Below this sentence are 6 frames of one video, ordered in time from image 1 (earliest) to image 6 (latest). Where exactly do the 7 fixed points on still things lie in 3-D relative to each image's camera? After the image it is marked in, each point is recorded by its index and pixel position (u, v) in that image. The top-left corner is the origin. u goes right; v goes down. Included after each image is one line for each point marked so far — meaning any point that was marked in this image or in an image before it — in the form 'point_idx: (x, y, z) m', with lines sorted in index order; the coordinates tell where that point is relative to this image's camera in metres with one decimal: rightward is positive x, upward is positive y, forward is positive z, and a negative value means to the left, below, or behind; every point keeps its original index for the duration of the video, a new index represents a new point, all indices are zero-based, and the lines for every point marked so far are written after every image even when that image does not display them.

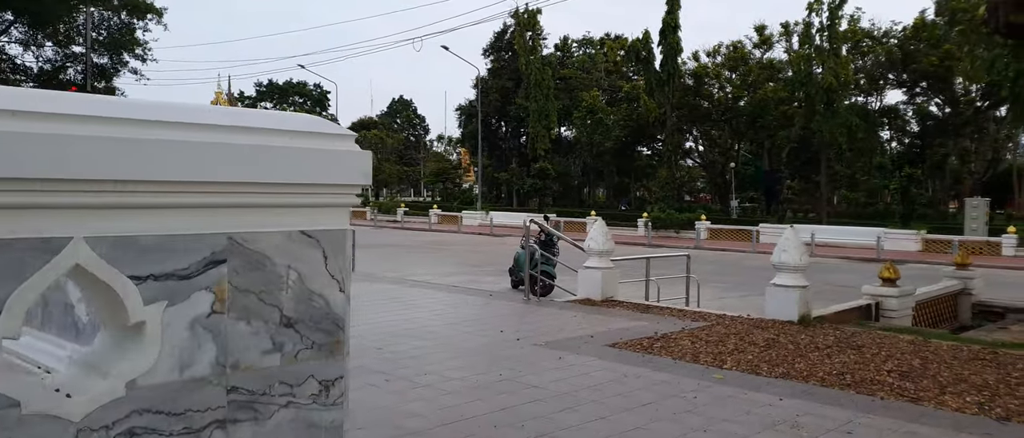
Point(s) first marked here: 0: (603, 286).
0: (+1.0, -0.8, +9.2) m
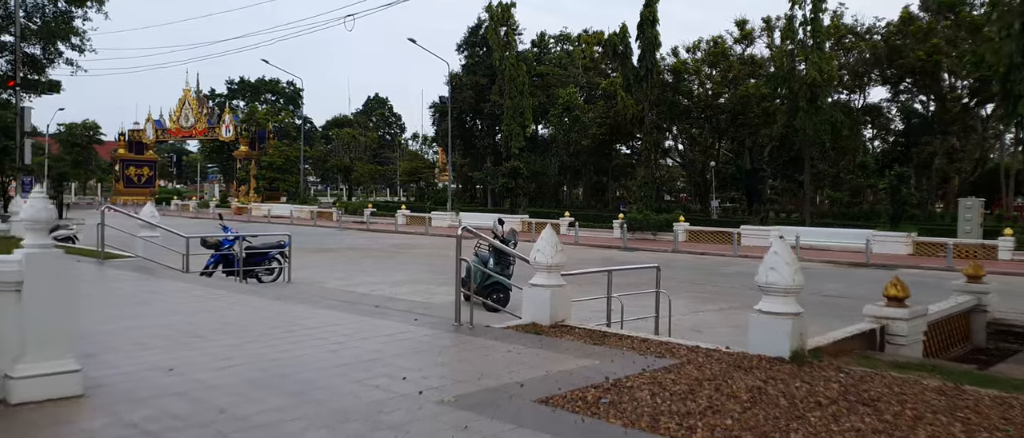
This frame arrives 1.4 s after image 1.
0: (+0.4, -0.8, +7.5) m
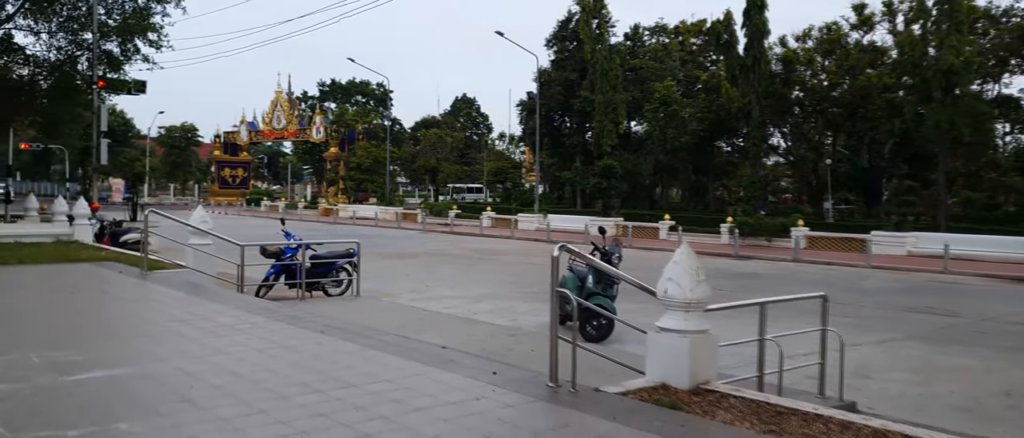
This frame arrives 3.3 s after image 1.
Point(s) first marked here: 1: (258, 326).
0: (+1.2, -0.9, +5.2) m
1: (-2.3, -1.0, +7.3) m
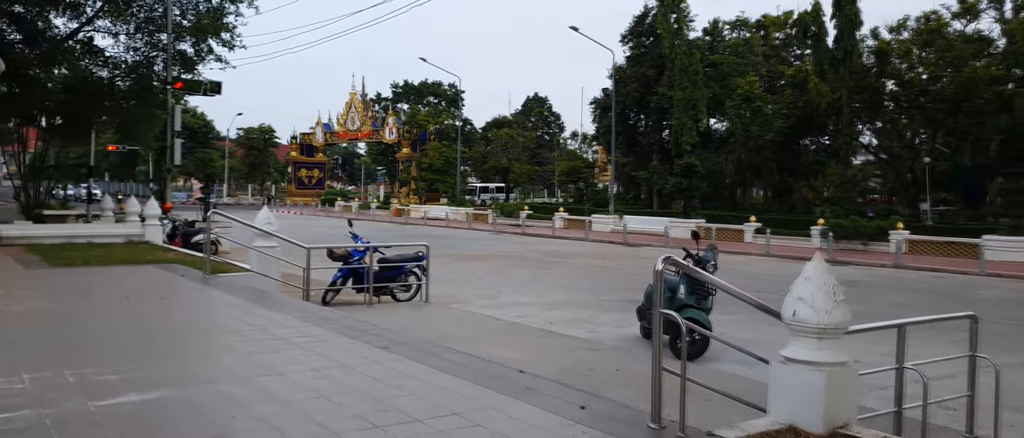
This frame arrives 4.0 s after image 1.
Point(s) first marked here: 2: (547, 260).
0: (+1.7, -1.0, +4.2) m
1: (-1.6, -1.0, +6.6) m
2: (+0.9, -1.0, +19.3) m
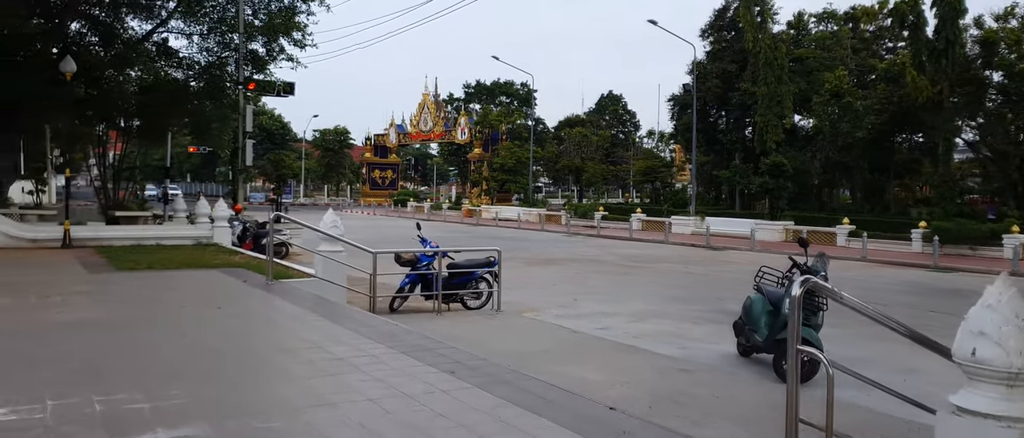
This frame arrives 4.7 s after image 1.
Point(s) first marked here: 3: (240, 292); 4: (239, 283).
0: (+2.0, -1.0, +3.2) m
1: (-1.0, -1.0, +5.9) m
2: (+2.6, -1.0, +18.3) m
3: (-3.2, -0.9, +9.5) m
4: (-3.5, -0.8, +10.3) m
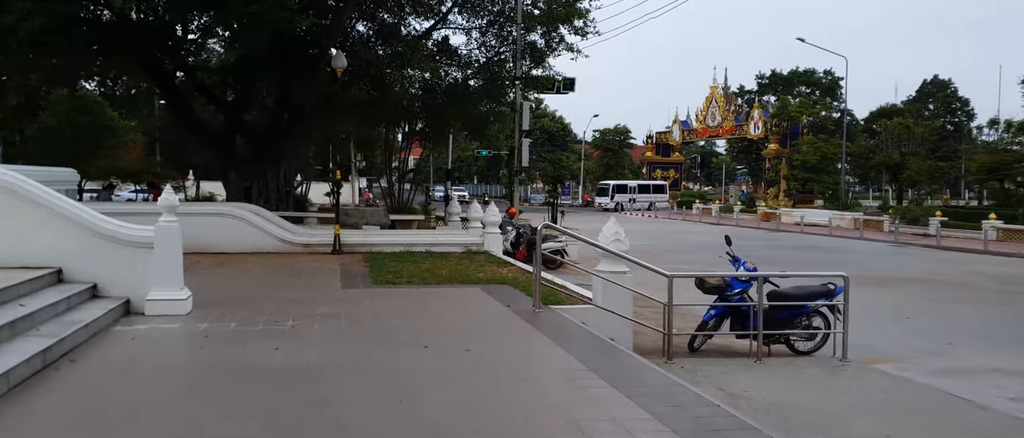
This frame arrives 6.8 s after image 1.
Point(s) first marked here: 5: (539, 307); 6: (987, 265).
0: (+2.7, -1.1, -0.2) m
1: (+0.8, -1.1, +3.3) m
2: (+8.3, -1.2, +13.8) m
3: (-0.1, -1.0, +7.5) m
4: (-0.1, -0.9, +8.3) m
5: (+0.3, -0.9, +8.2) m
6: (+10.2, -1.0, +17.6) m
